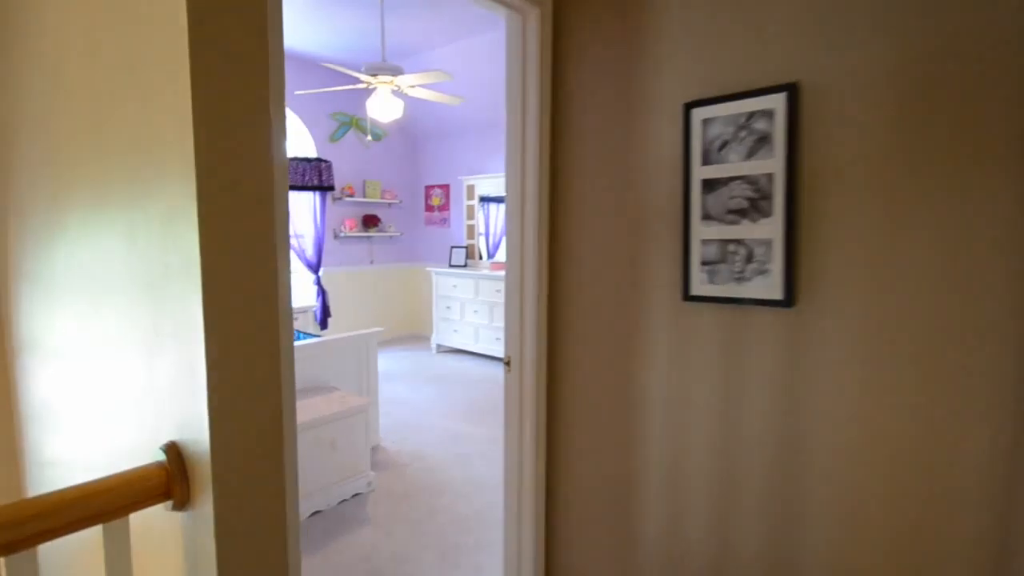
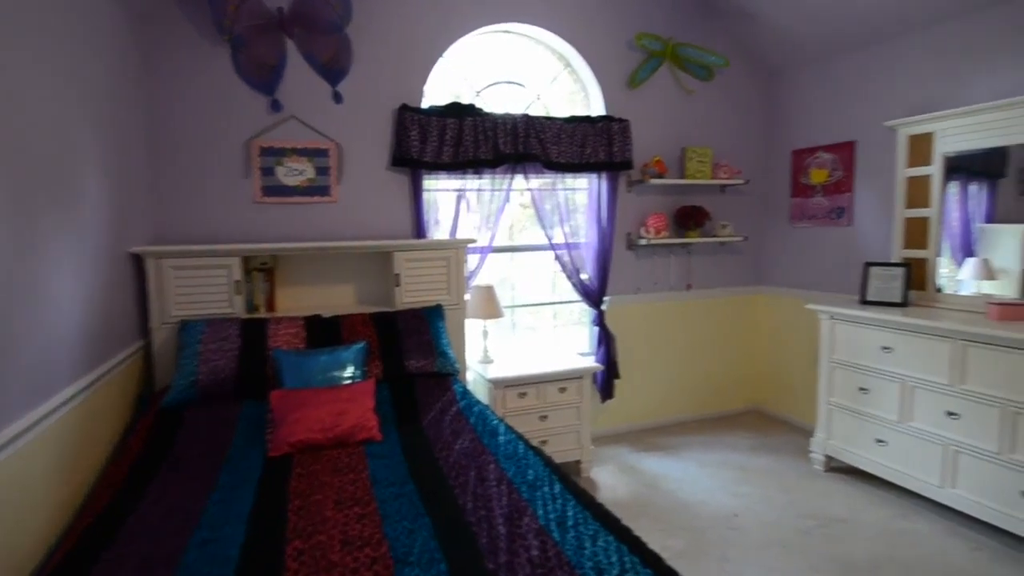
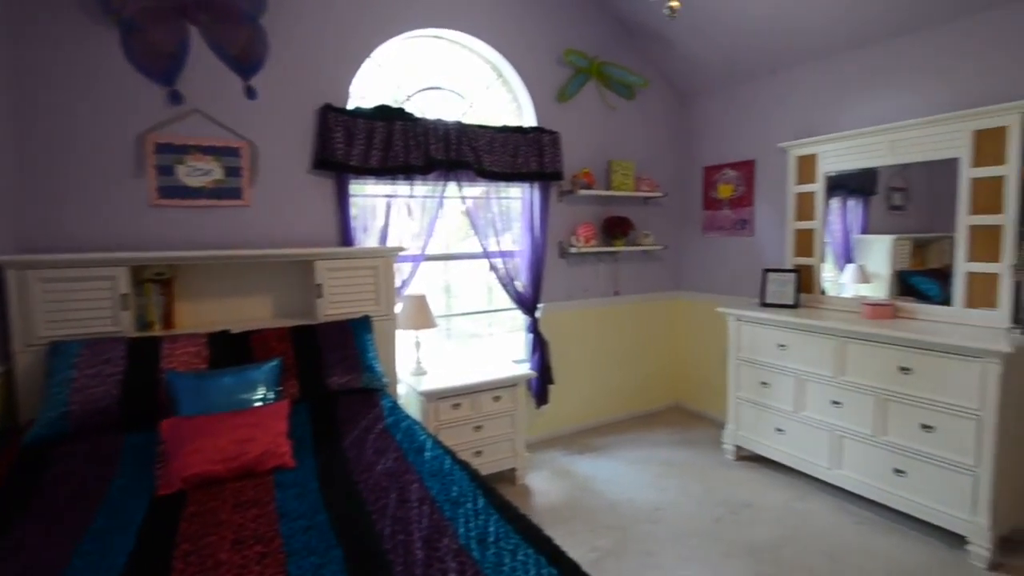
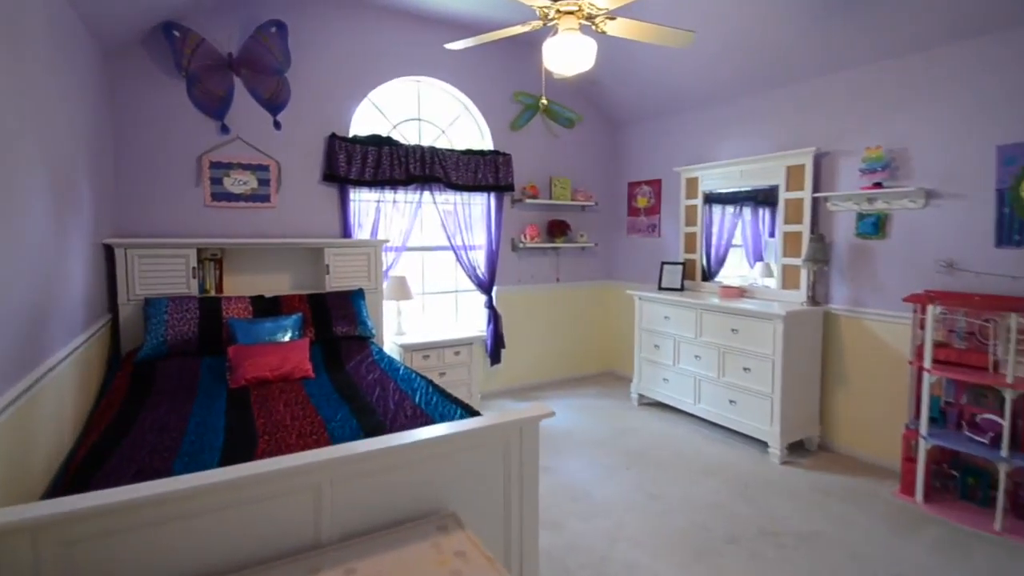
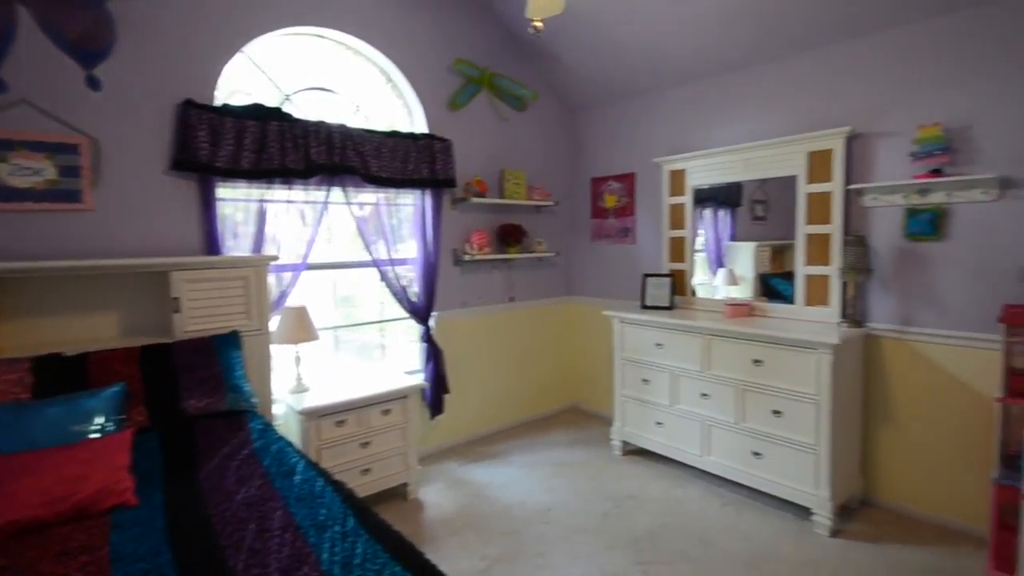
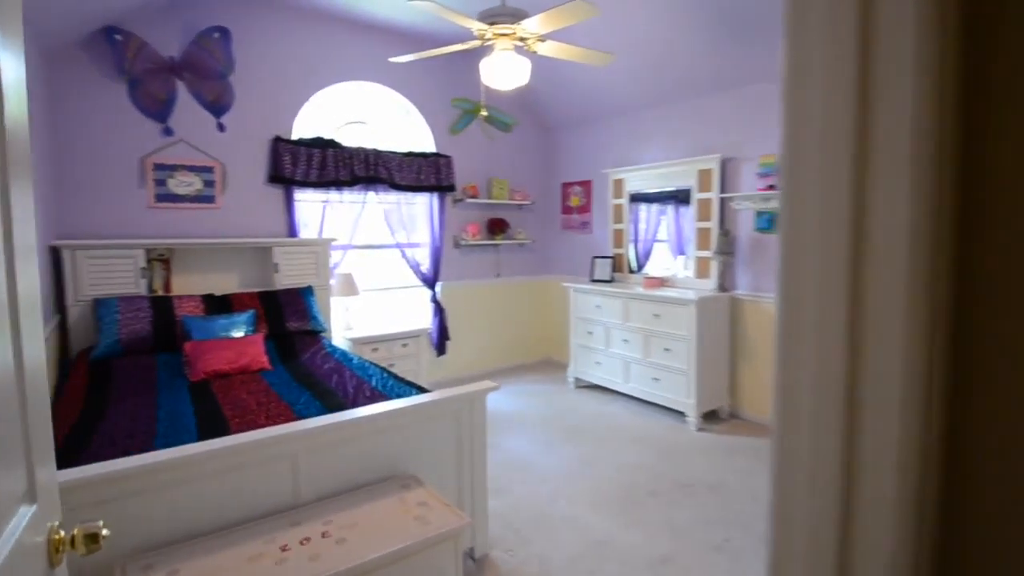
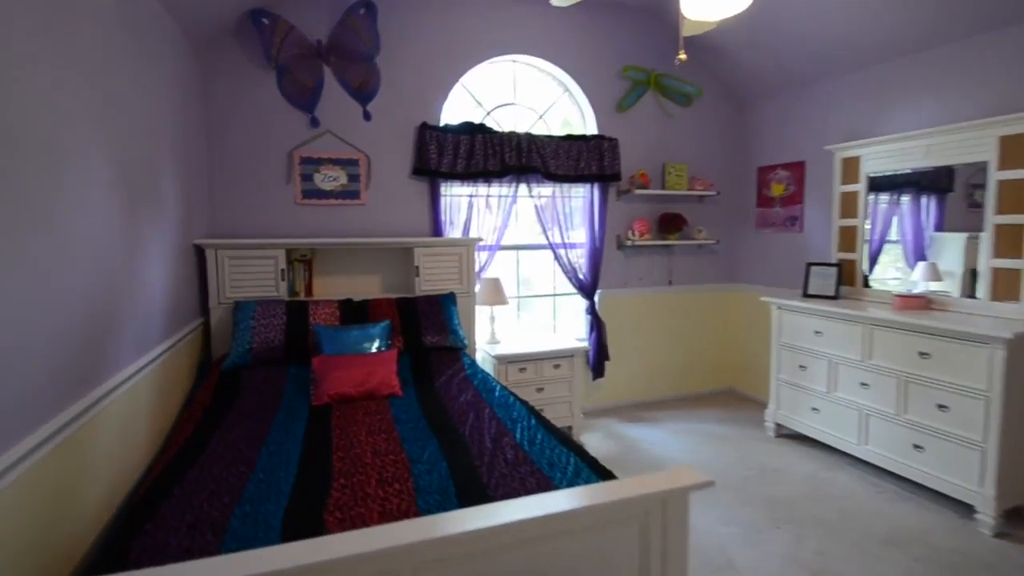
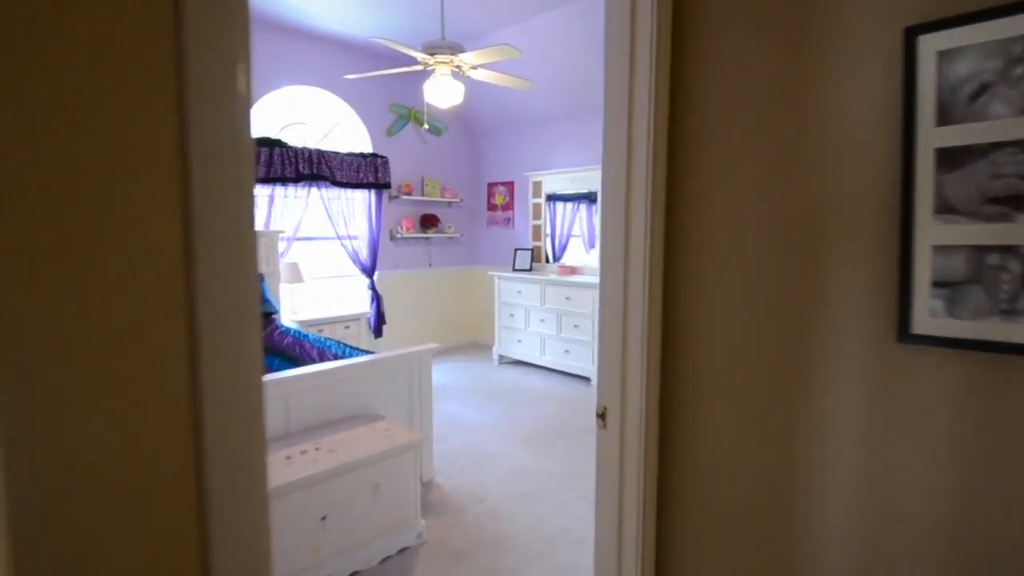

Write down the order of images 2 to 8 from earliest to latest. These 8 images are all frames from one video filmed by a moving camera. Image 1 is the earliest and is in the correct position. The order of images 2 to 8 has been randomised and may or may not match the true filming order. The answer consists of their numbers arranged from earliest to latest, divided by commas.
8, 6, 4, 7, 2, 3, 5
